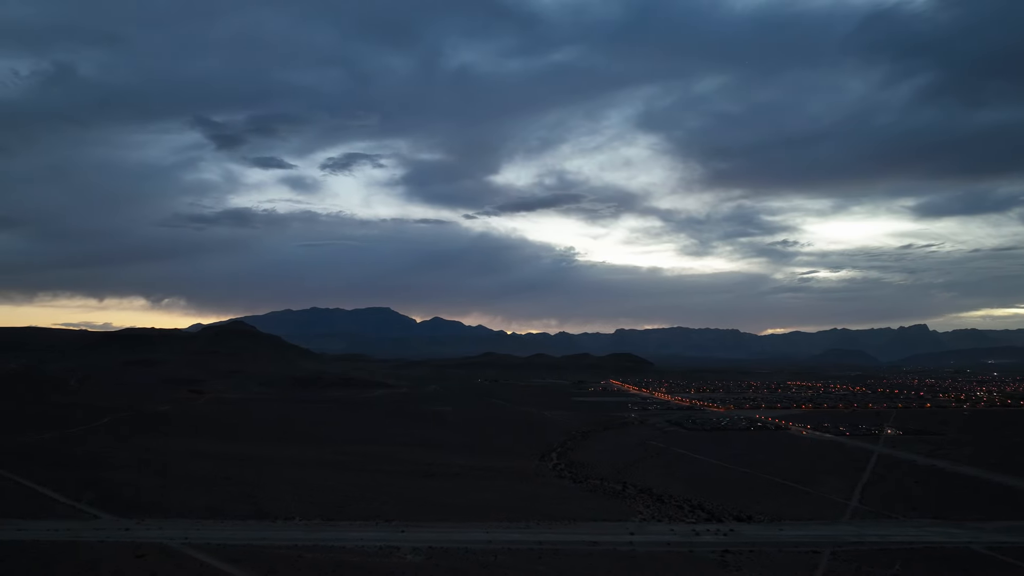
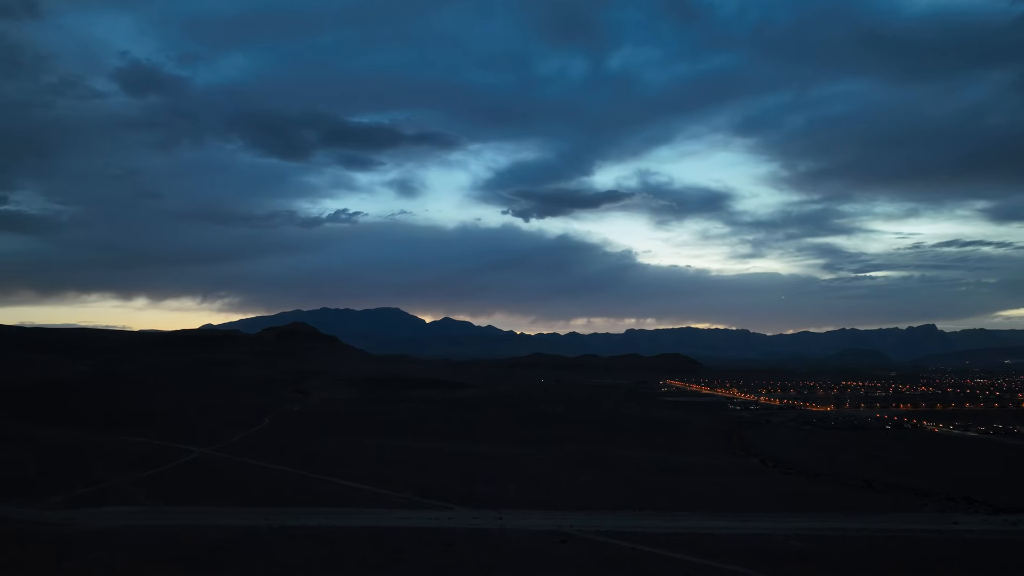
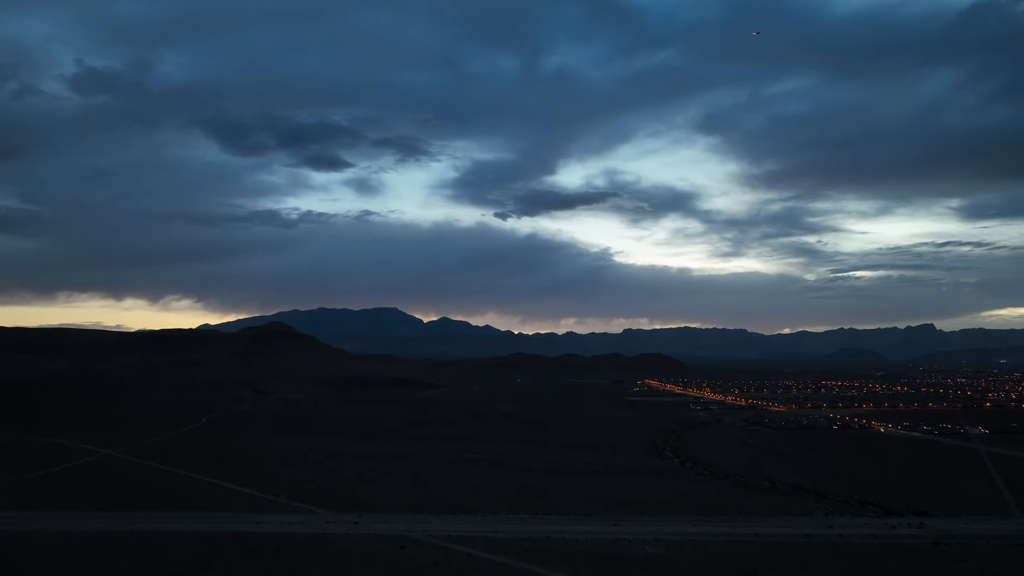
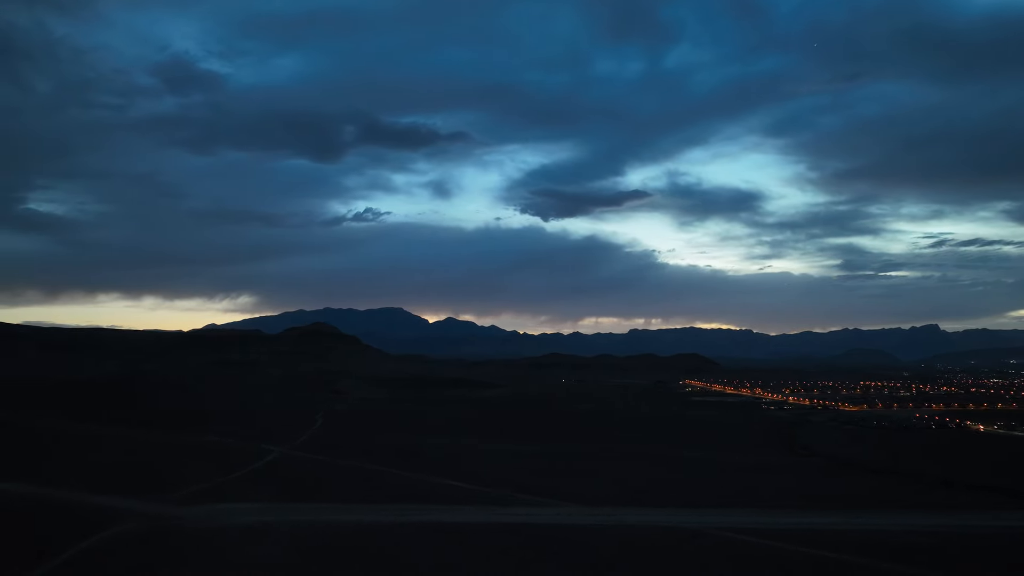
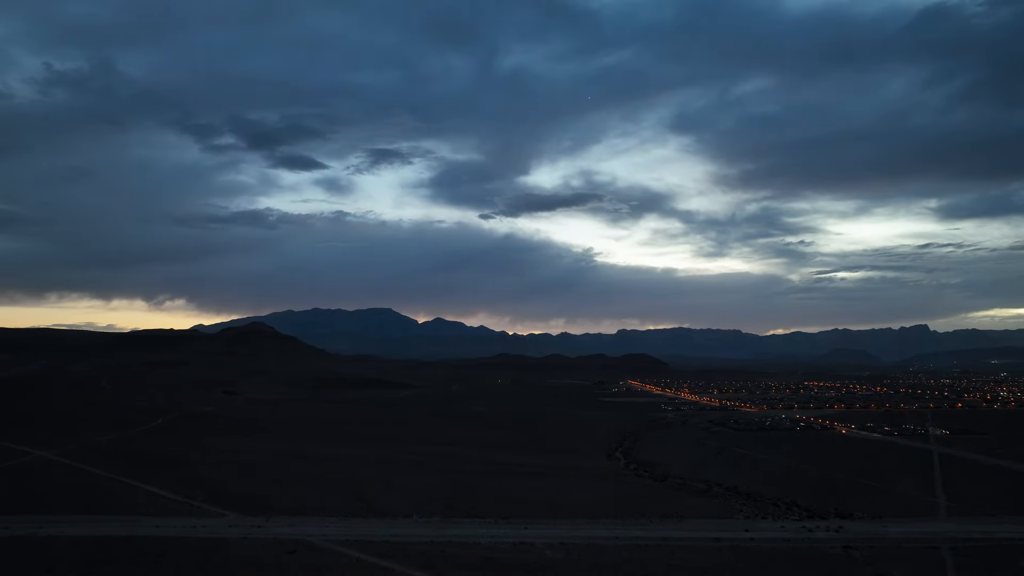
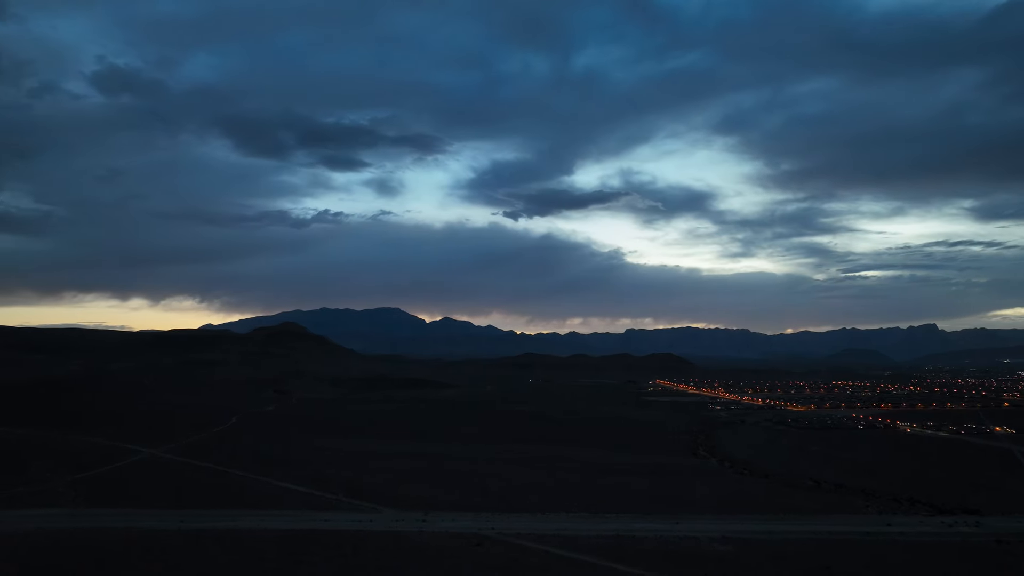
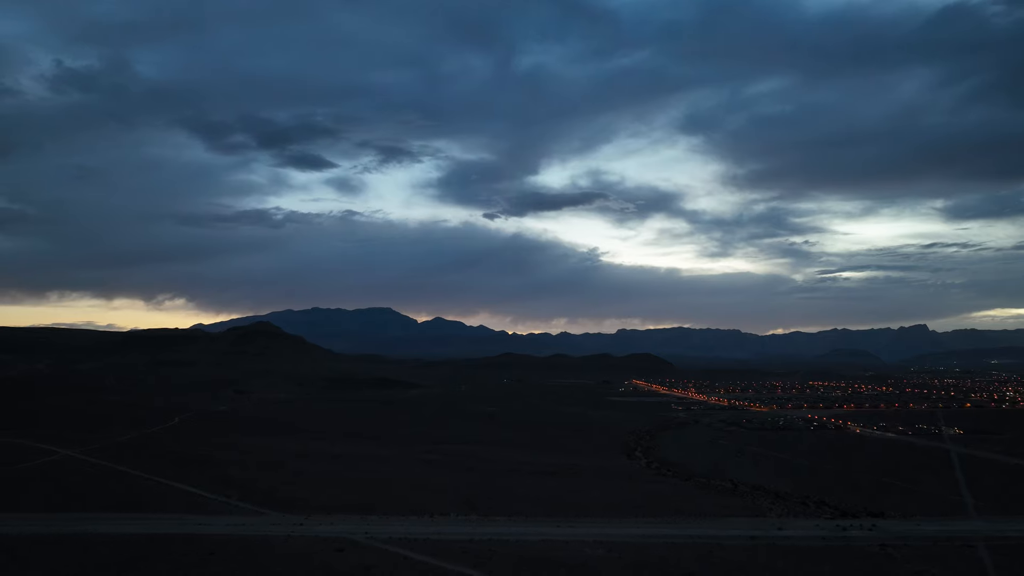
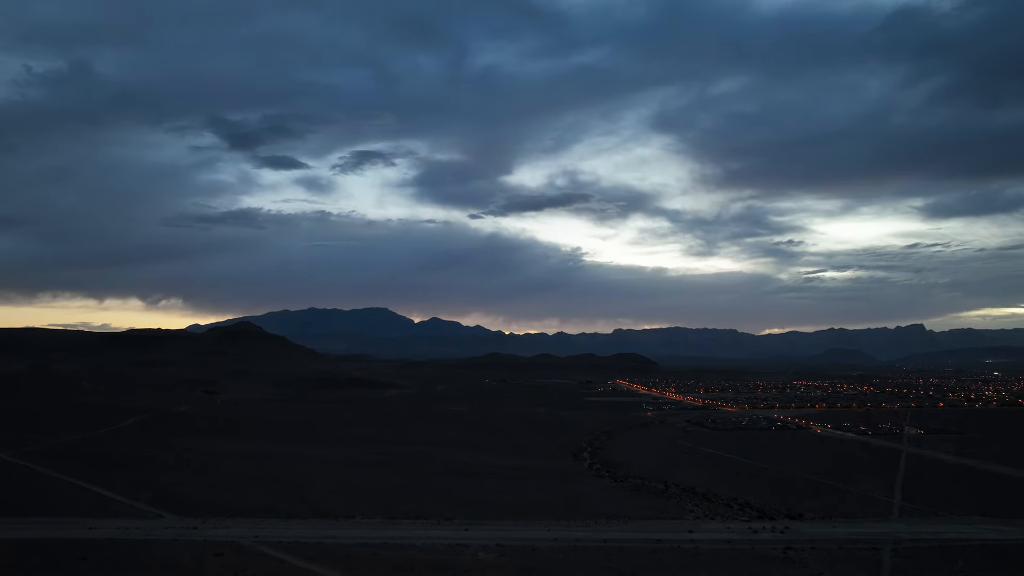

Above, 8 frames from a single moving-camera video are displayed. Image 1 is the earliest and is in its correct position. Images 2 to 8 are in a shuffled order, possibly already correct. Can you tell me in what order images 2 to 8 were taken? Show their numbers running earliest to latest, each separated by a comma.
8, 5, 7, 3, 6, 2, 4
